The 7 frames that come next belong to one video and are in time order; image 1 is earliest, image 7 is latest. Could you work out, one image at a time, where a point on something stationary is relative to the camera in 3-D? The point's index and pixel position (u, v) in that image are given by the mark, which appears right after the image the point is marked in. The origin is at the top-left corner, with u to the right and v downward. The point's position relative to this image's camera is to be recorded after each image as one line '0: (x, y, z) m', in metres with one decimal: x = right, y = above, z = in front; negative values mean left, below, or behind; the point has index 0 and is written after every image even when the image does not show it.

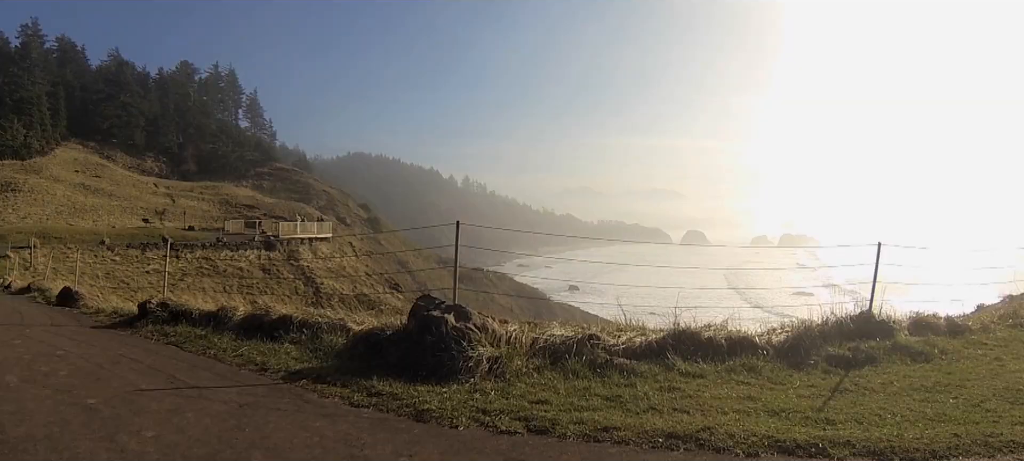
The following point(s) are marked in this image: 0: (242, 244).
0: (-8.5, -0.4, +17.5) m
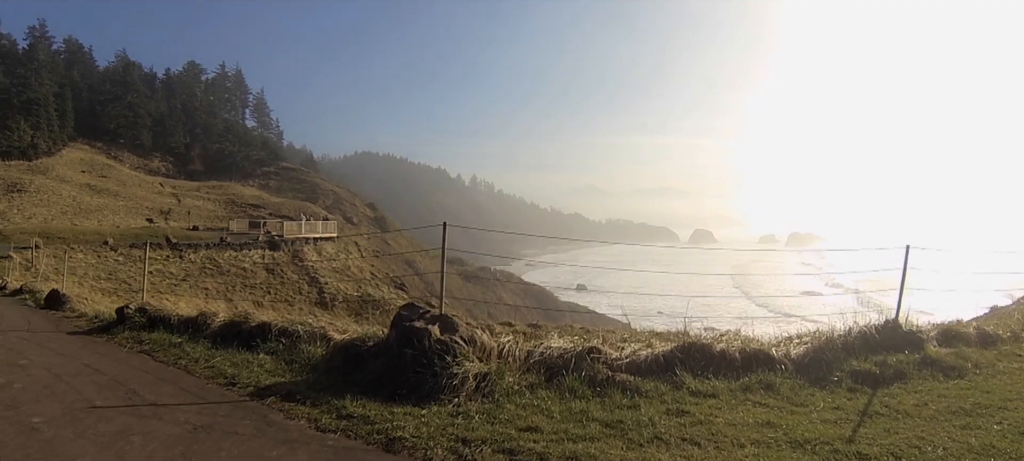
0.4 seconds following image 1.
0: (-8.4, -0.4, +17.4) m
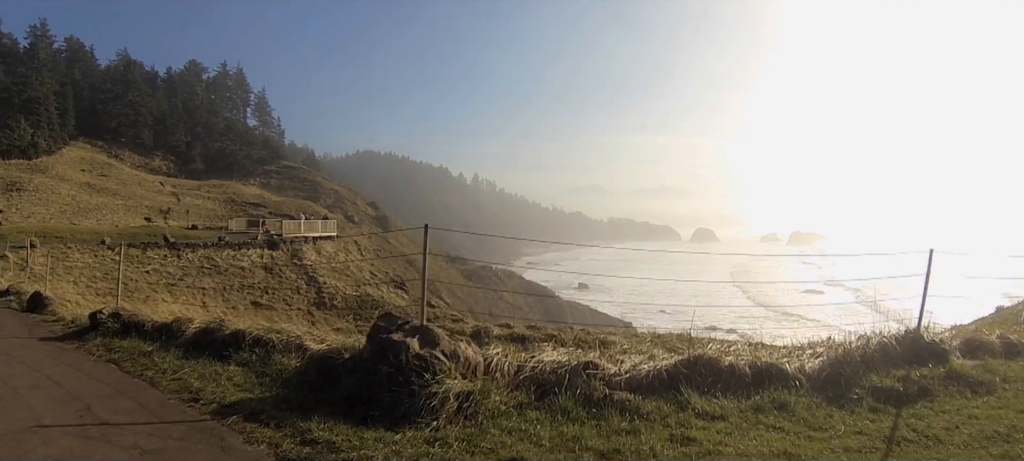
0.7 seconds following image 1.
0: (-8.4, -0.4, +17.3) m
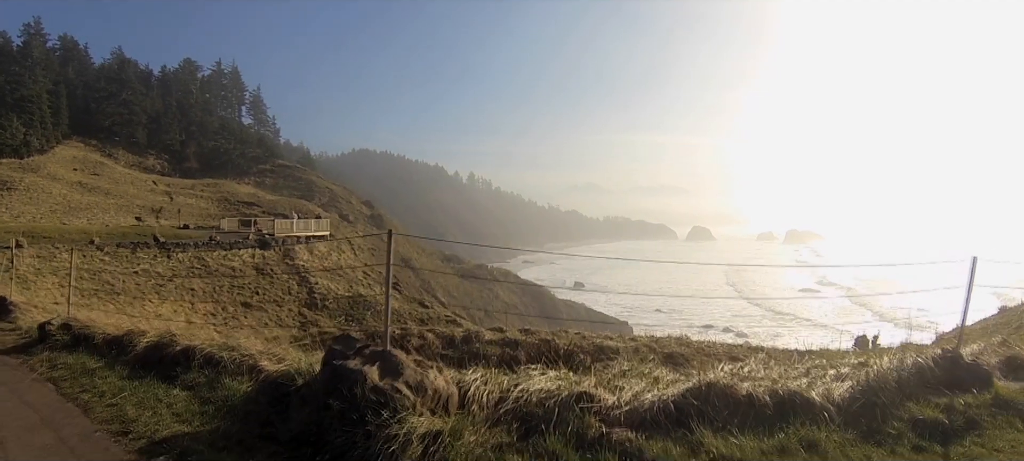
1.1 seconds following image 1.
0: (-8.5, -0.4, +17.0) m
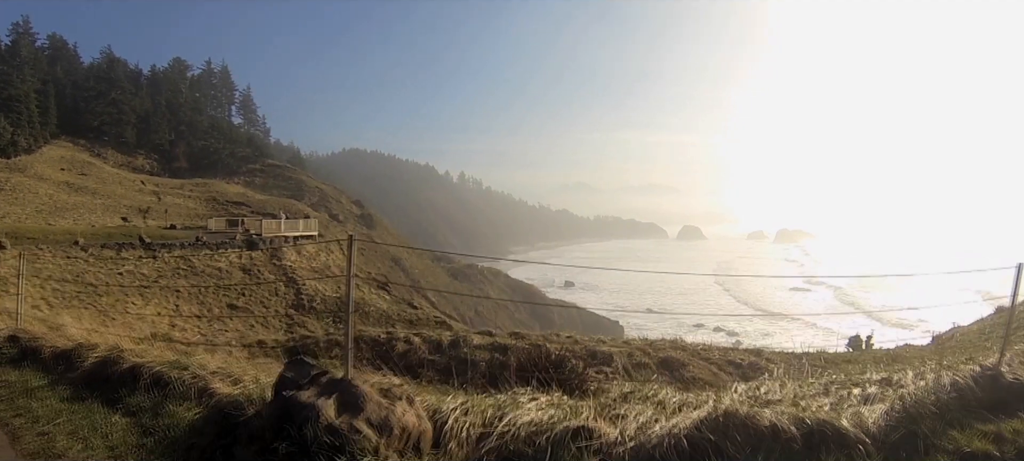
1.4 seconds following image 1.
0: (-8.8, -0.4, +16.7) m
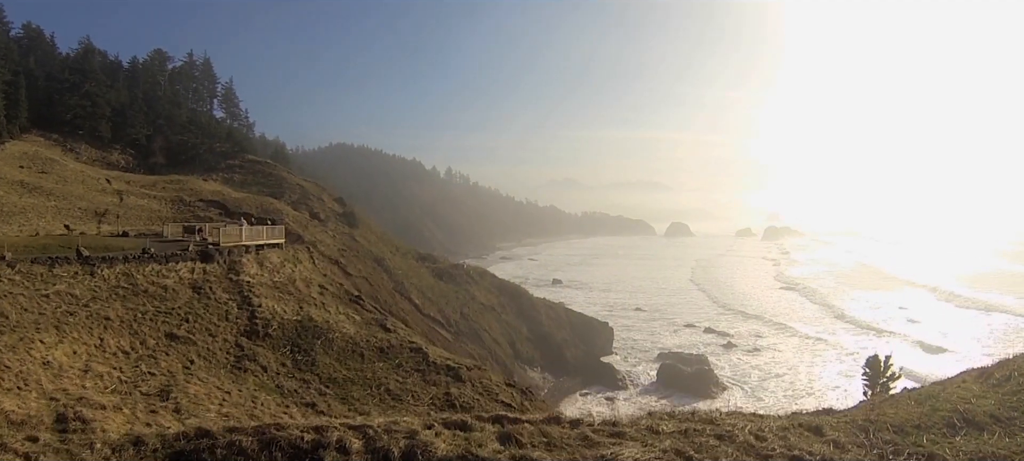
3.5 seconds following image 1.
0: (-9.1, -0.7, +14.9) m
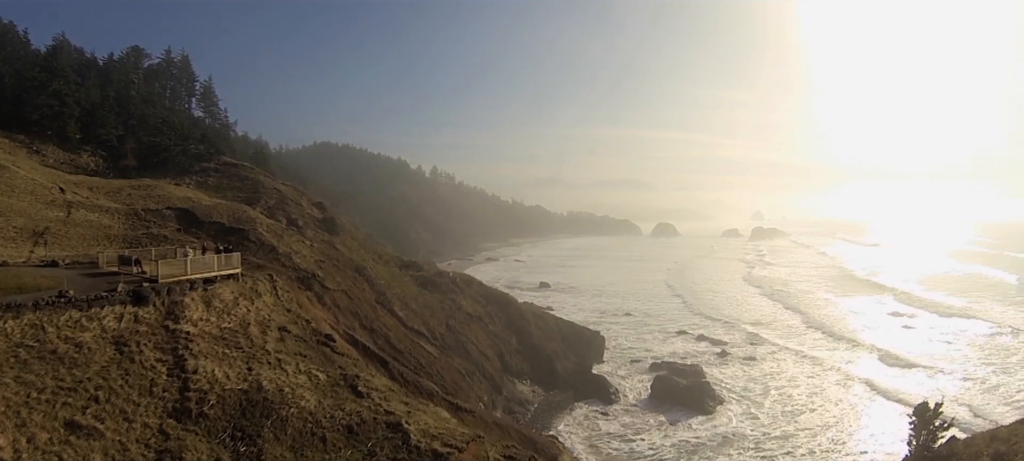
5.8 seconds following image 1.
0: (-9.2, -1.6, +12.3) m
